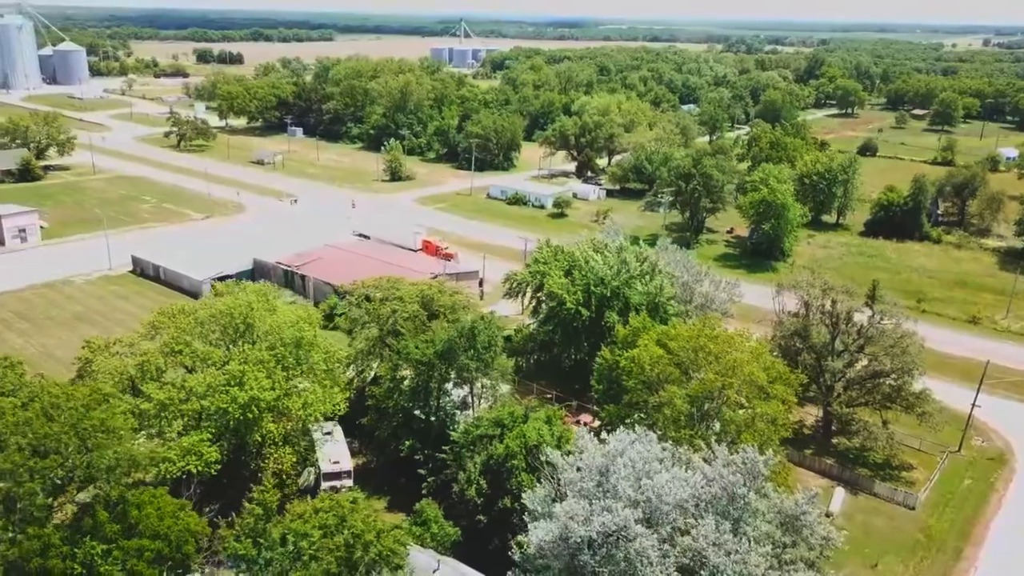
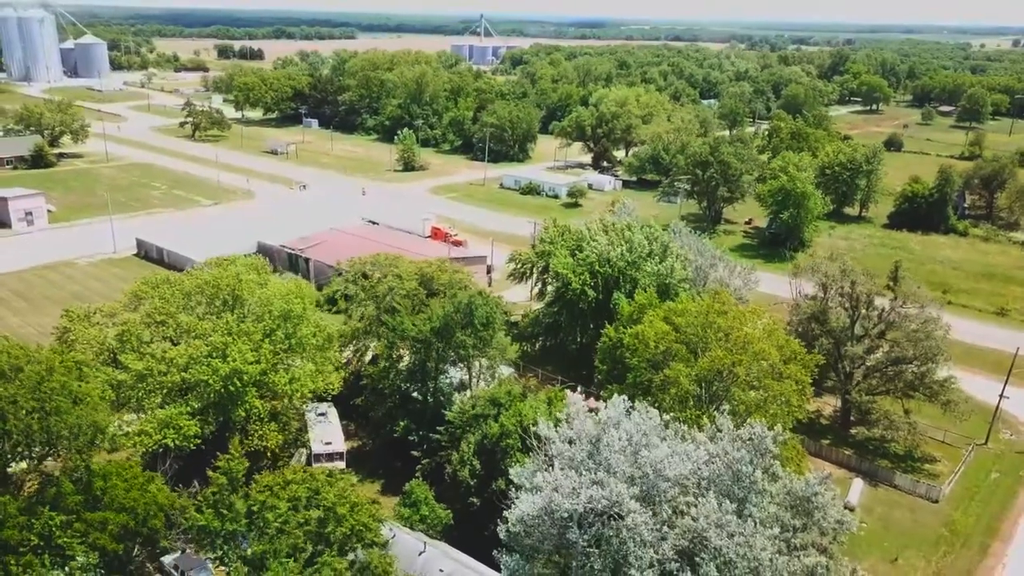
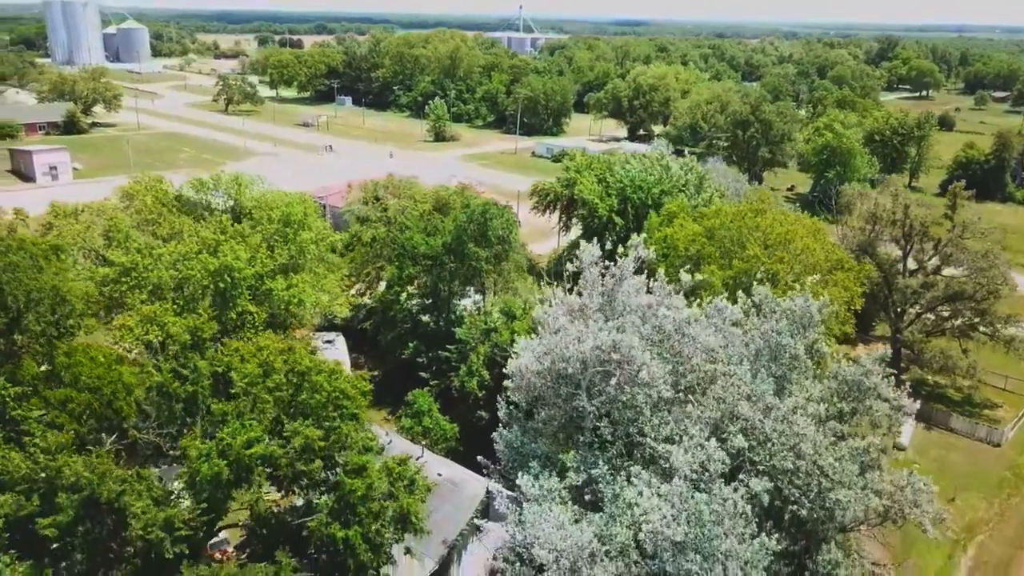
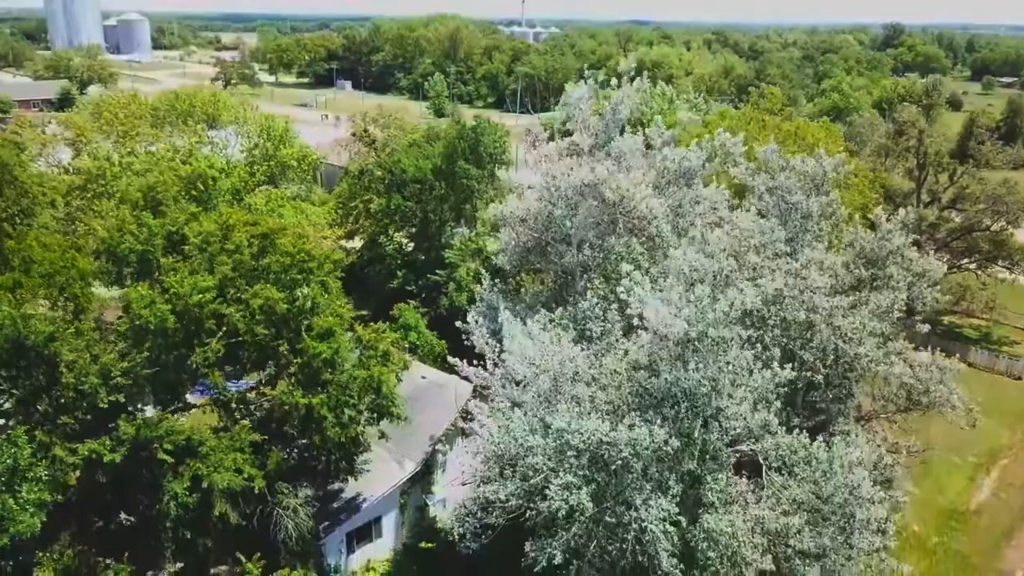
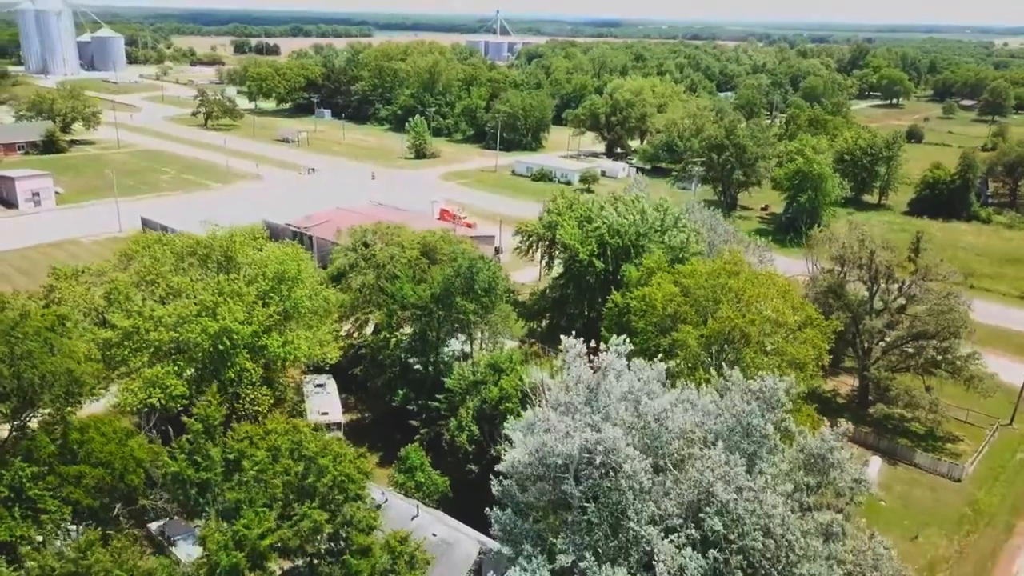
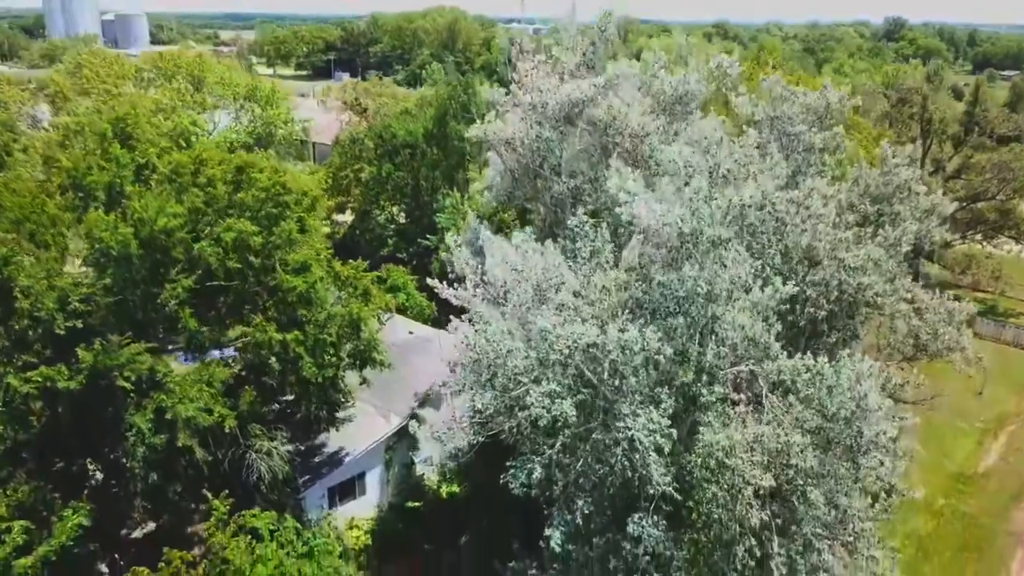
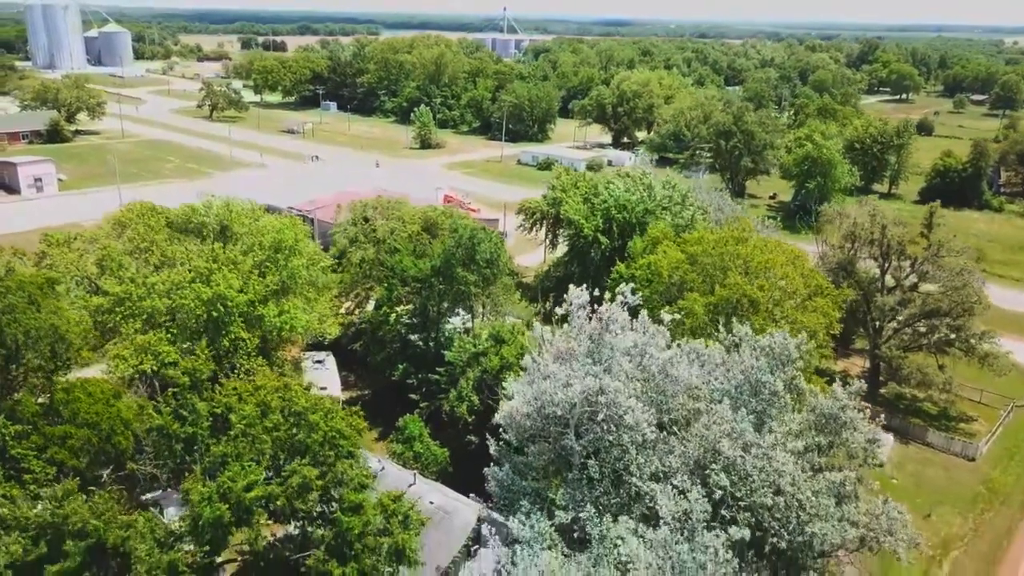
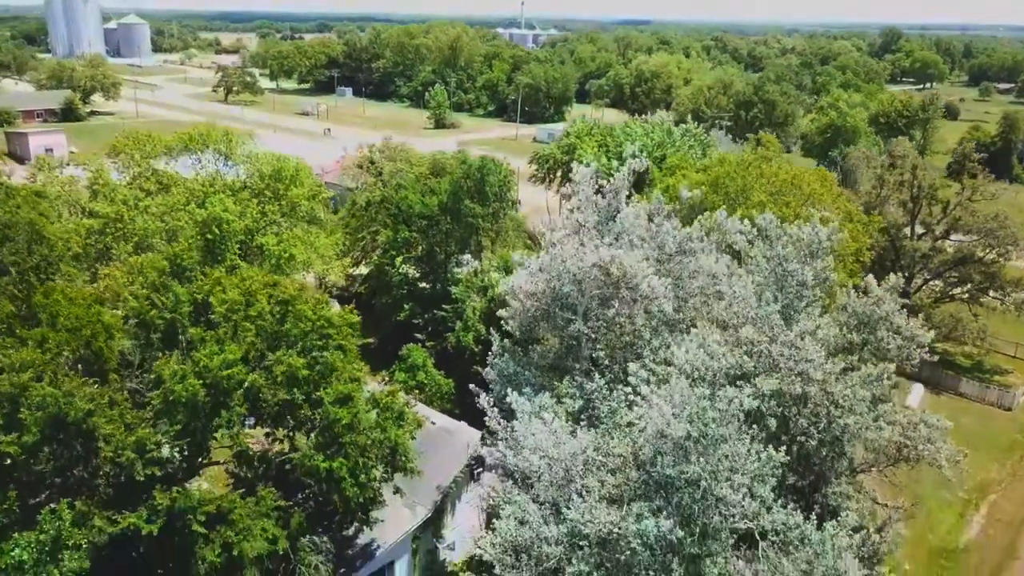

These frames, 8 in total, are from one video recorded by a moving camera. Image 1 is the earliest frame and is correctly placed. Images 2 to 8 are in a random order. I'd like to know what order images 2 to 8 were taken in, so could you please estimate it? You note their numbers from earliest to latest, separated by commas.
2, 5, 7, 3, 8, 4, 6
